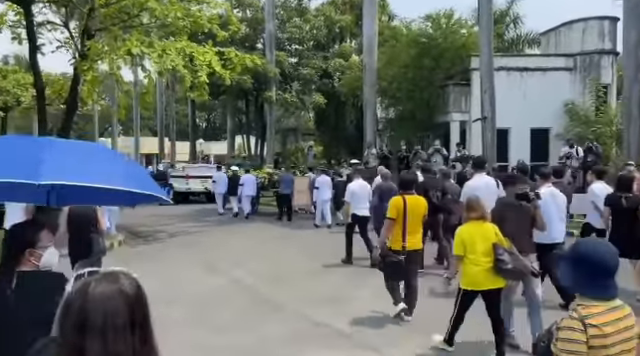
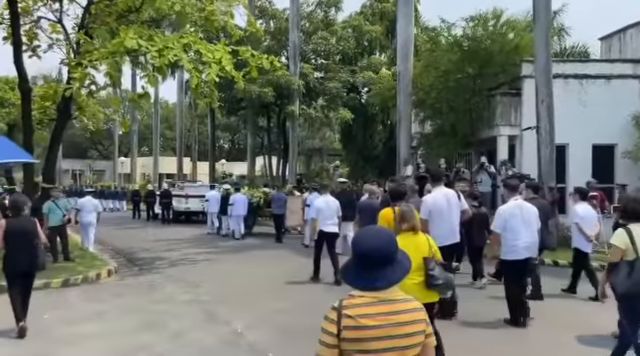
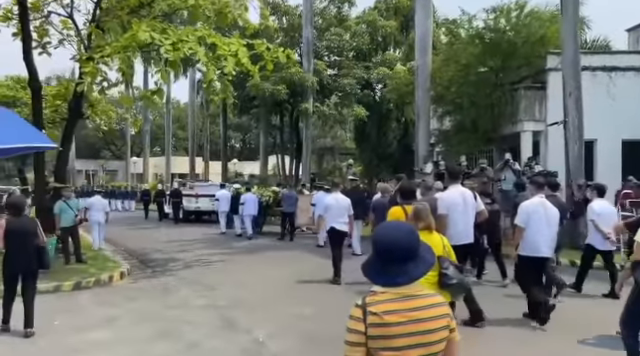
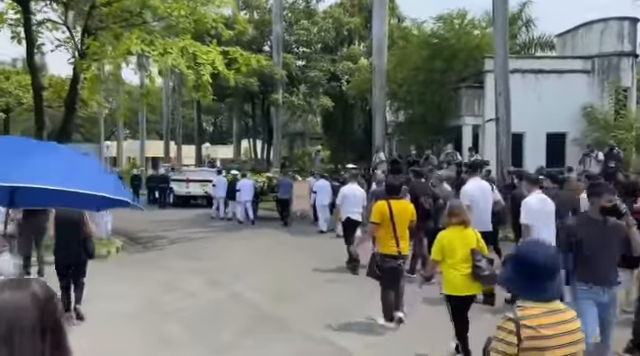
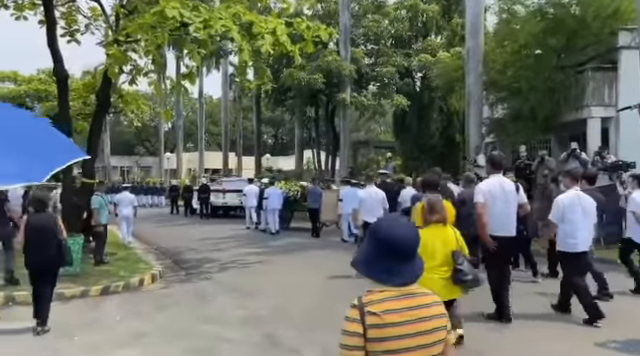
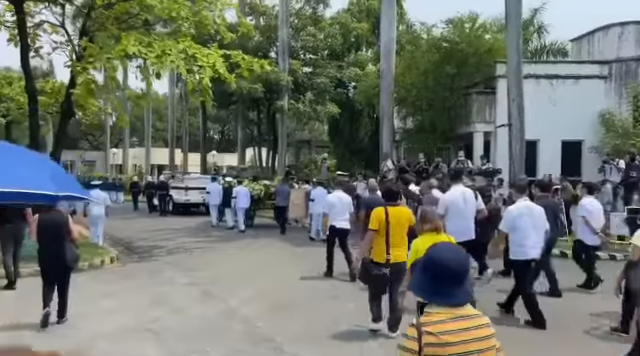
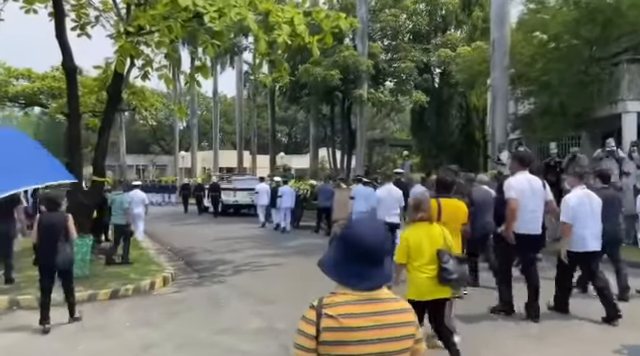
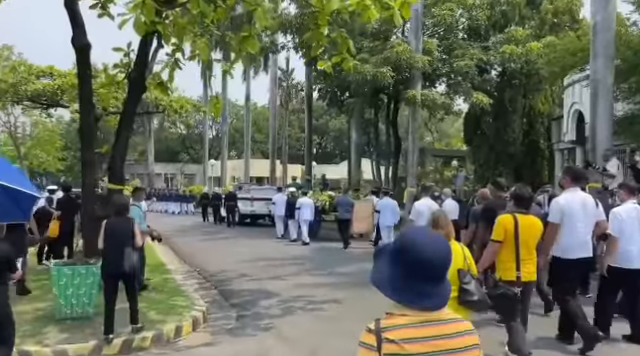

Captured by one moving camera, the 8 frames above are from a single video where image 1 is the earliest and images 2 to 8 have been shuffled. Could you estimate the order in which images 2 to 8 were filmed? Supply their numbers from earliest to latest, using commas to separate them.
4, 6, 2, 3, 5, 7, 8
